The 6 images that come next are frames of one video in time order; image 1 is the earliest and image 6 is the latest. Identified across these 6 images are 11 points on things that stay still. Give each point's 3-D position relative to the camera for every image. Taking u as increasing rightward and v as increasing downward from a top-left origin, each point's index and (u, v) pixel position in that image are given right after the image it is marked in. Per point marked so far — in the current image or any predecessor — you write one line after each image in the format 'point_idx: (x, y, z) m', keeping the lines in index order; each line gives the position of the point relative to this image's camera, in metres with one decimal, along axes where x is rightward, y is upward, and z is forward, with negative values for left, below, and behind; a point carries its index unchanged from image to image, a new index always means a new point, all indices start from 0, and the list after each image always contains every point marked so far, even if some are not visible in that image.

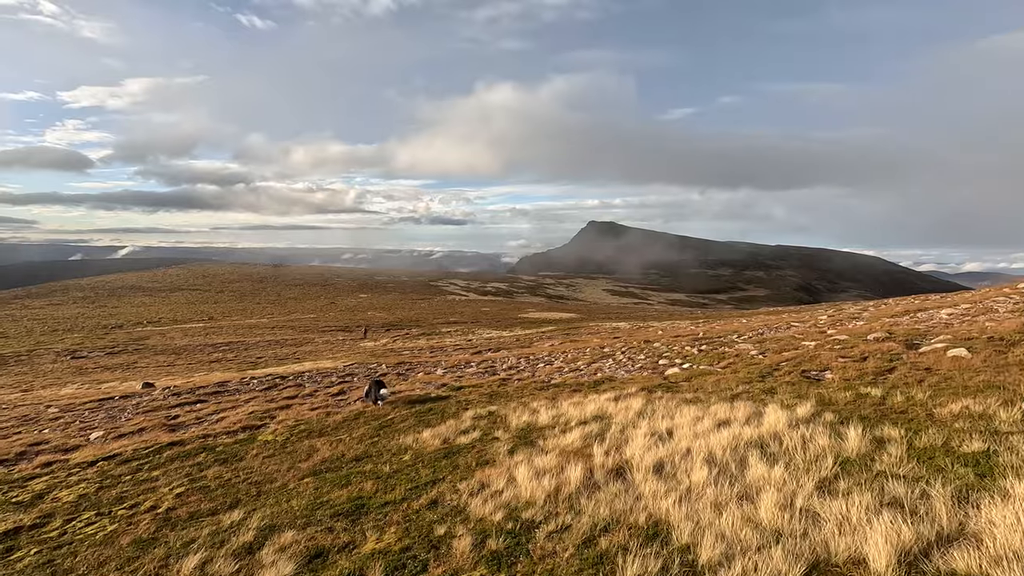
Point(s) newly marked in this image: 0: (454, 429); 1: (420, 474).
0: (-1.5, -3.7, +13.6) m
1: (-1.8, -3.7, +10.4) m
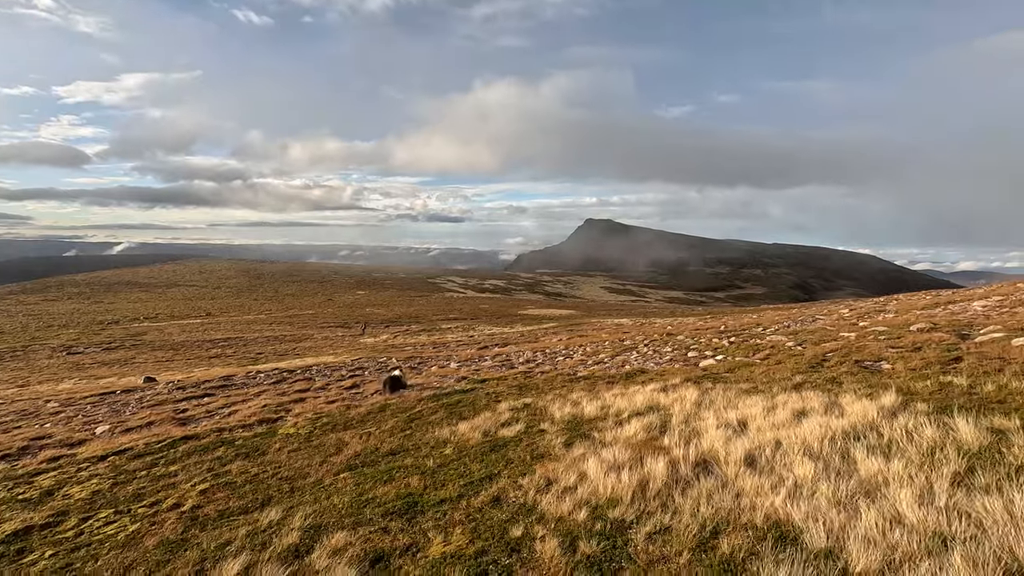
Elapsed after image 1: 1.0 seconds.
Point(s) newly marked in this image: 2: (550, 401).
0: (-0.5, -3.3, +12.7) m
1: (-0.8, -3.3, +9.5) m
2: (+1.1, -3.1, +14.4) m
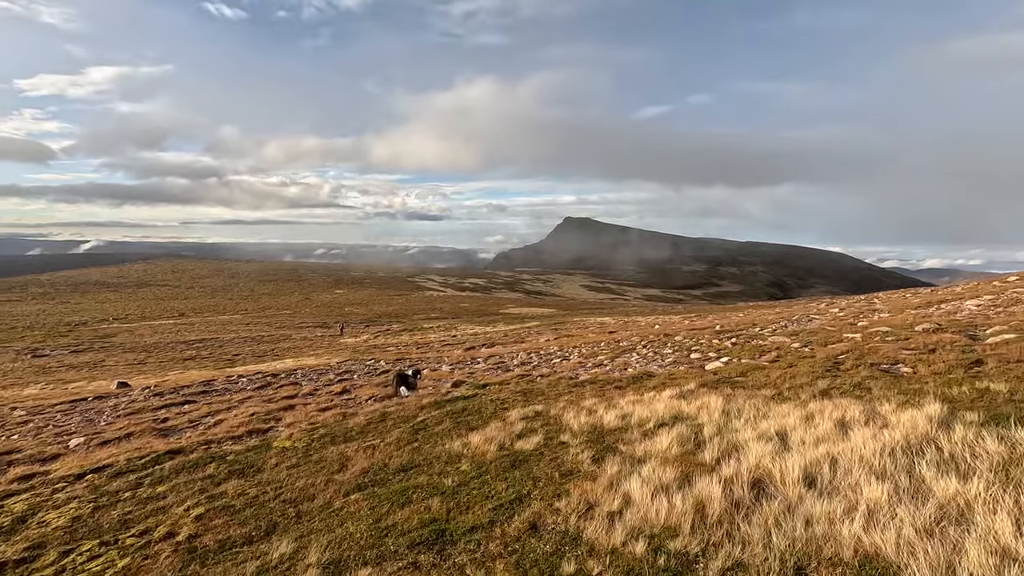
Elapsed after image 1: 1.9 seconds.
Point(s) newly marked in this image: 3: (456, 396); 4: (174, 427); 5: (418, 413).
0: (-0.1, -3.4, +12.1) m
1: (-0.3, -3.4, +8.8) m
2: (+1.3, -3.2, +13.7) m
3: (-1.9, -3.7, +17.8) m
4: (-12.8, -5.2, +19.8) m
5: (-2.8, -3.7, +15.6) m
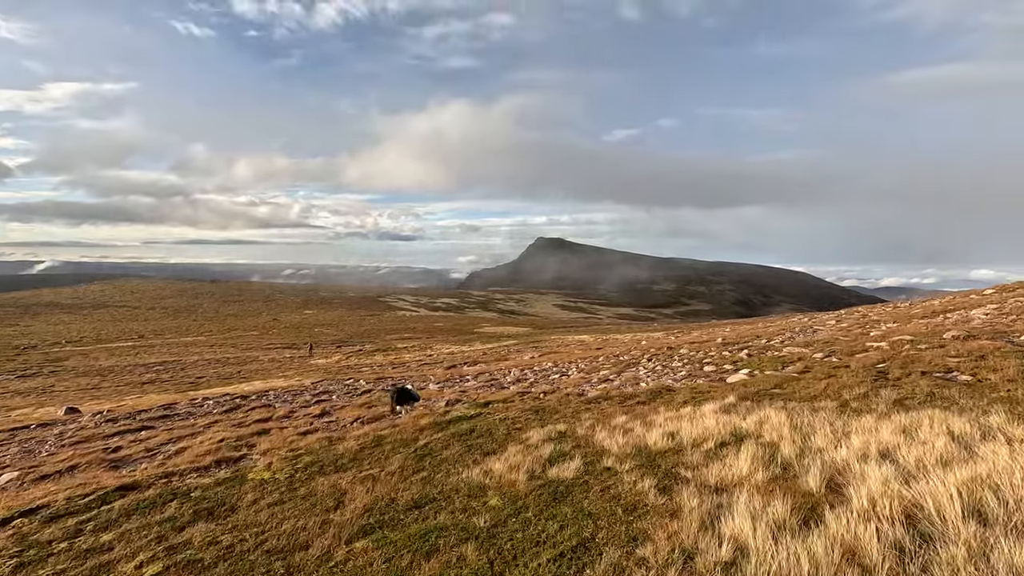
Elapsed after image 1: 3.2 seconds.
0: (+0.4, -3.3, +10.2) m
1: (+0.4, -3.2, +6.9) m
2: (+1.8, -3.2, +12.0) m
3: (-1.7, -3.9, +15.8) m
4: (-12.6, -5.5, +17.1) m
5: (-2.4, -3.8, +13.6) m
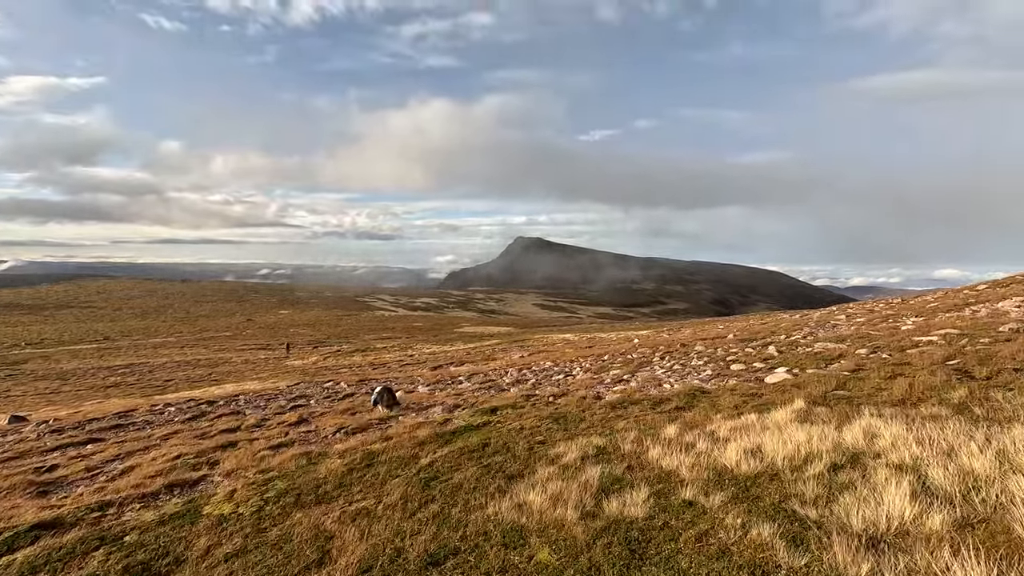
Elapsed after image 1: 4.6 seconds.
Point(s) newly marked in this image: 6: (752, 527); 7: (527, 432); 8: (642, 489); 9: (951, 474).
0: (+1.0, -3.0, +7.9) m
1: (+1.1, -2.9, +4.6) m
2: (+2.3, -2.9, +9.7) m
3: (-1.3, -3.5, +13.4) m
4: (-12.3, -5.2, +14.3) m
5: (-2.0, -3.5, +11.1) m
6: (+2.6, -2.6, +5.8) m
7: (+0.3, -3.3, +12.0) m
8: (+1.8, -2.8, +7.3) m
9: (+5.2, -2.2, +6.2) m
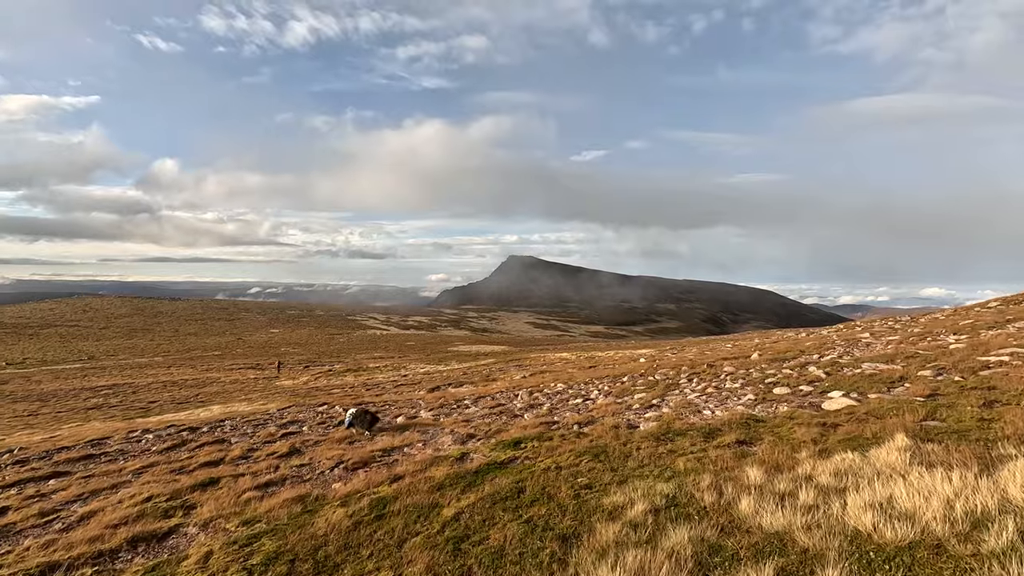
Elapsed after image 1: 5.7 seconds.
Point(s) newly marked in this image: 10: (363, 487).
0: (+1.7, -3.1, +6.0) m
1: (+1.9, -2.8, +2.7) m
2: (+3.0, -3.0, +7.8) m
3: (-0.7, -3.8, +11.4) m
4: (-11.7, -5.5, +12.1) m
5: (-1.3, -3.7, +9.2) m
6: (+3.4, -2.7, +3.9) m
7: (+1.0, -3.5, +10.0) m
8: (+2.5, -2.9, +5.4) m
9: (+6.0, -2.2, +4.4) m
10: (-3.1, -4.1, +10.7) m
